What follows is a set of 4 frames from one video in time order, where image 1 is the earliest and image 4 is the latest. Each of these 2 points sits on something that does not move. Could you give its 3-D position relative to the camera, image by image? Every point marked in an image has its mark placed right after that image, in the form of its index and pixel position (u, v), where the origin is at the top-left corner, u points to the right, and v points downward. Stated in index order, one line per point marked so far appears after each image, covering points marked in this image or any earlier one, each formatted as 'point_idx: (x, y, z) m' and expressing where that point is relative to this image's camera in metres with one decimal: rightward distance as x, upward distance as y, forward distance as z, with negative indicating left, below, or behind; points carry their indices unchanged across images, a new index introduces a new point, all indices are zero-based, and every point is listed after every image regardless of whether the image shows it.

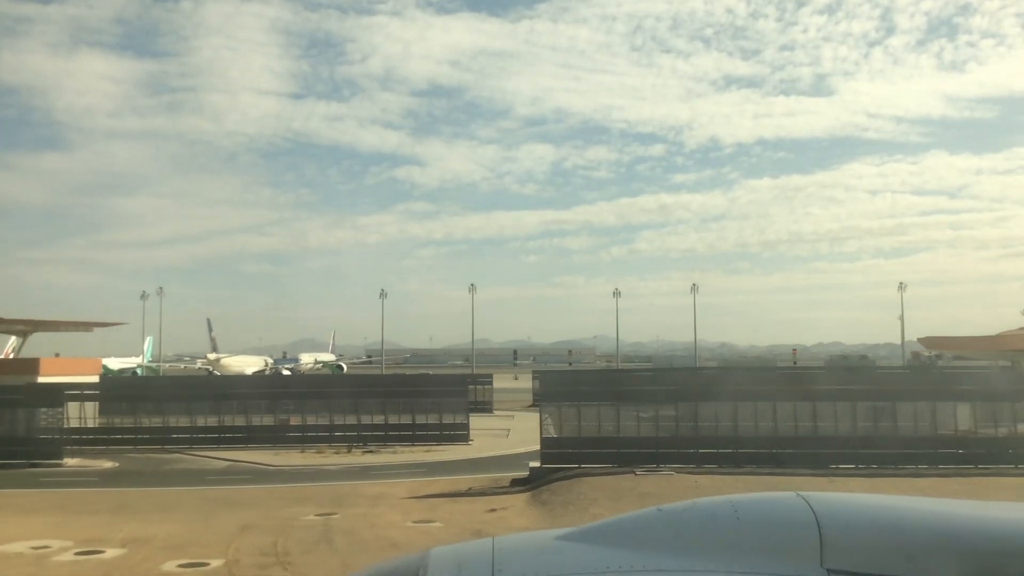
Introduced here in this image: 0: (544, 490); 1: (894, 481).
0: (+0.7, -4.1, +15.0) m
1: (+7.4, -3.7, +14.4) m
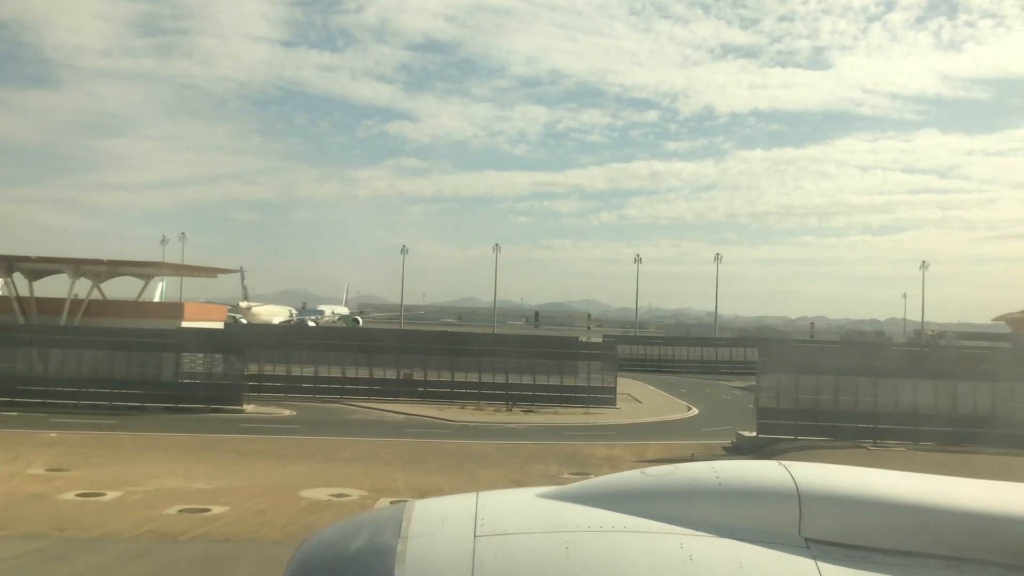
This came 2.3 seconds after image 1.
0: (+3.4, -3.5, +15.6) m
1: (+10.2, -3.4, +15.0) m
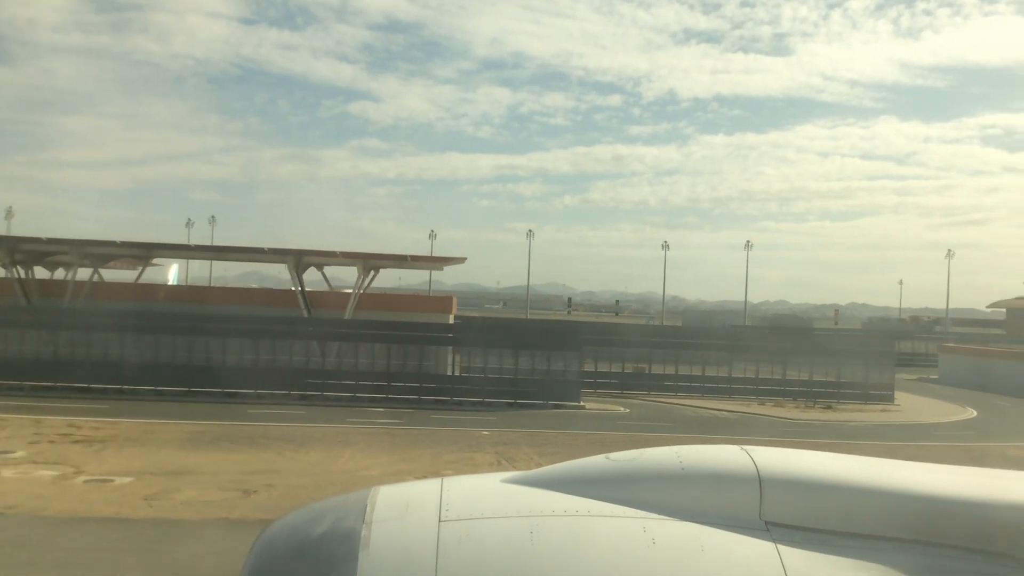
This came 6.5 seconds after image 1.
0: (+2.7, -3.2, +15.5) m
1: (+9.4, -3.2, +15.3) m
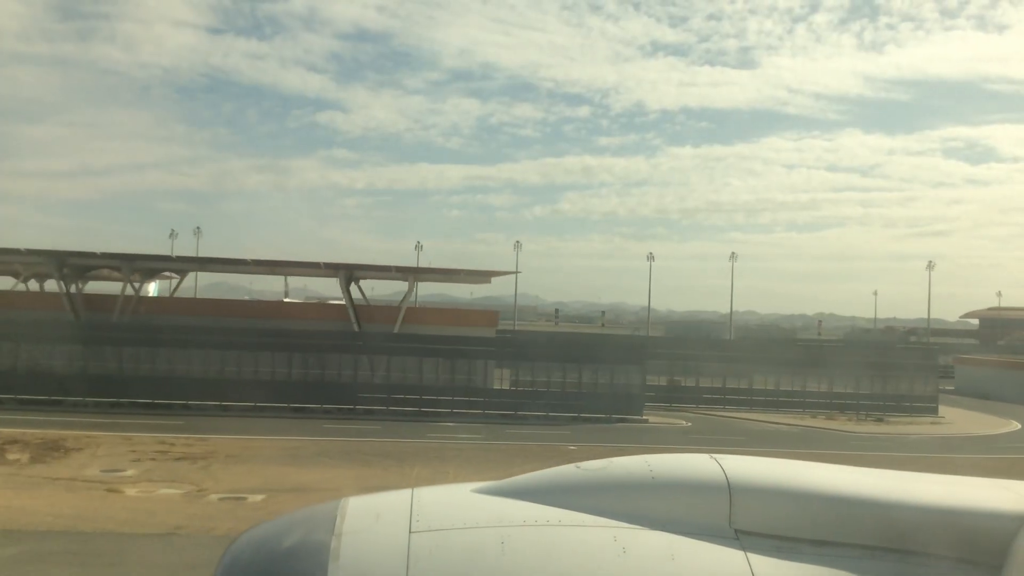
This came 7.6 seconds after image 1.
0: (+2.1, -3.4, +15.4) m
1: (+8.8, -3.4, +15.5) m
